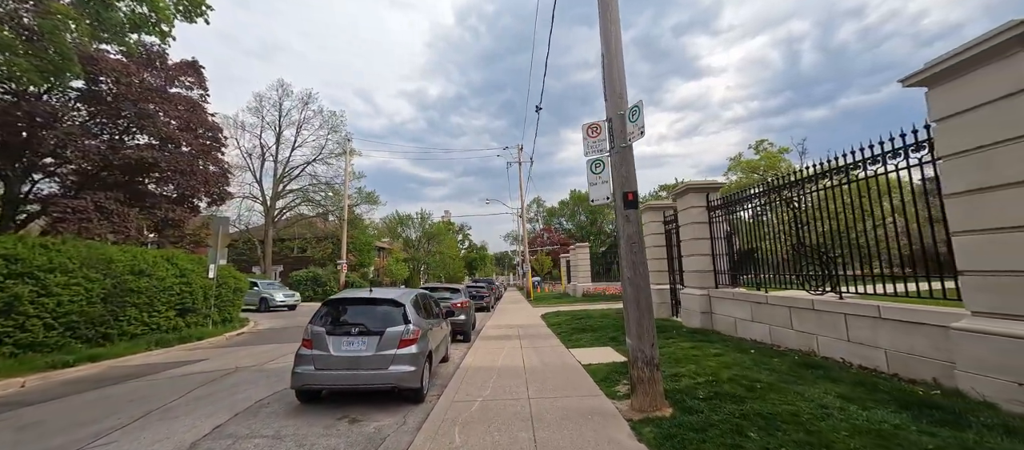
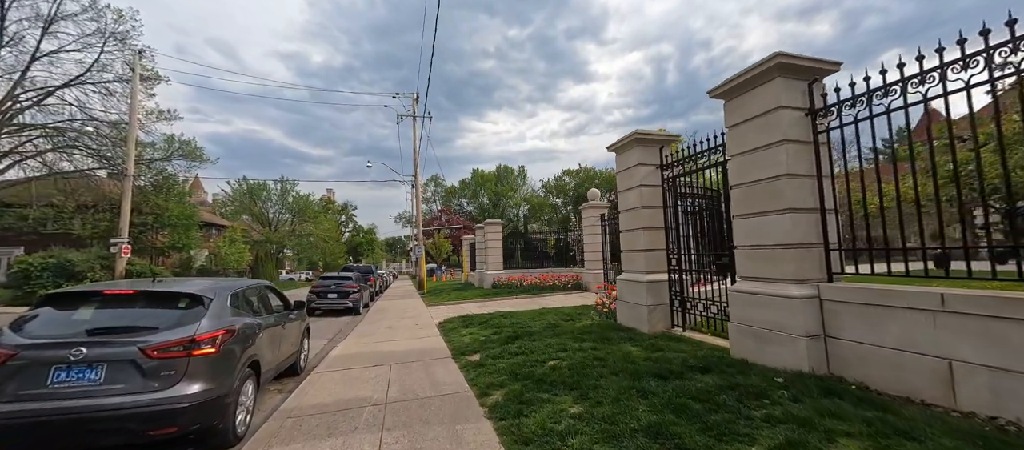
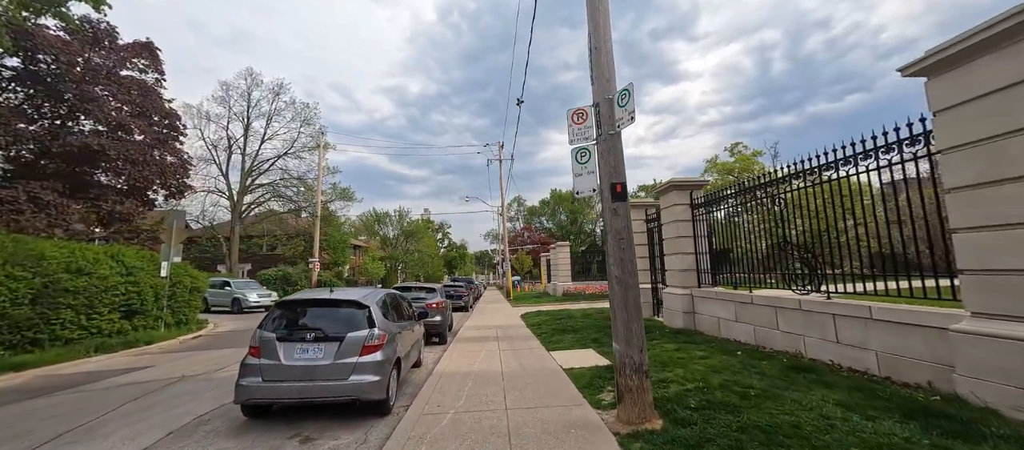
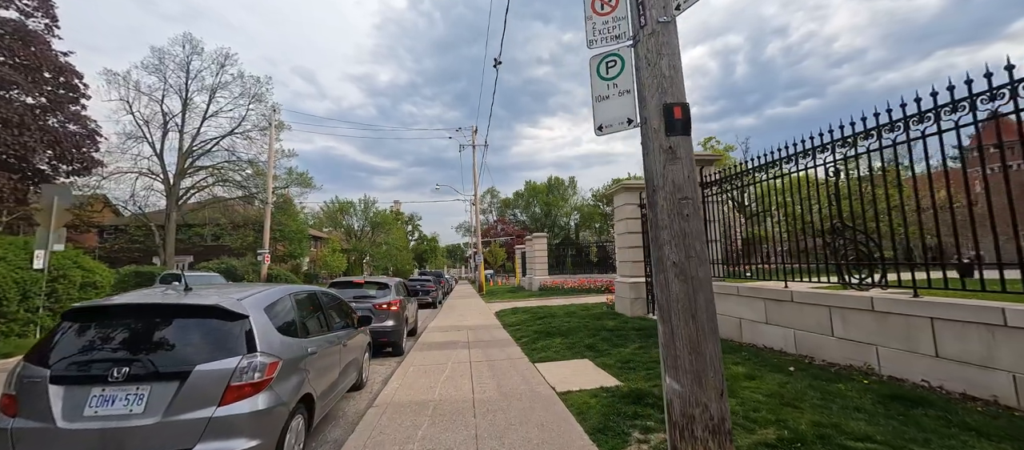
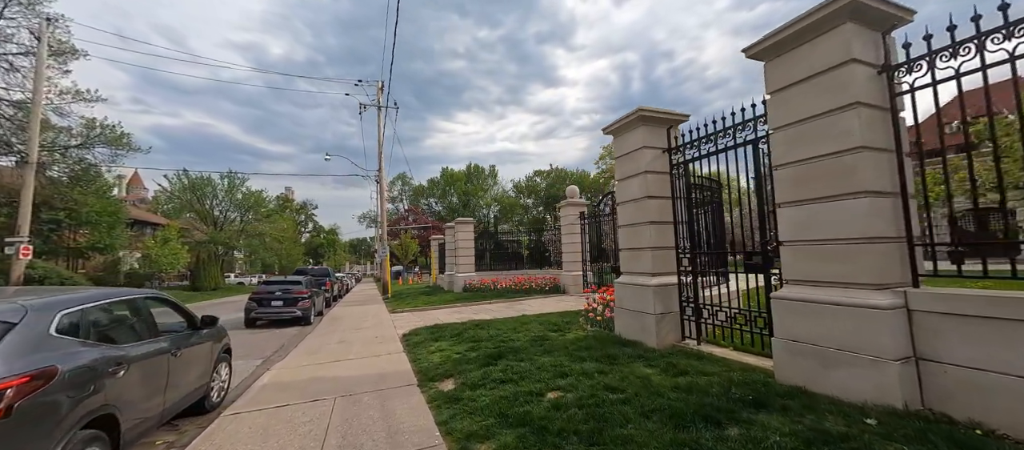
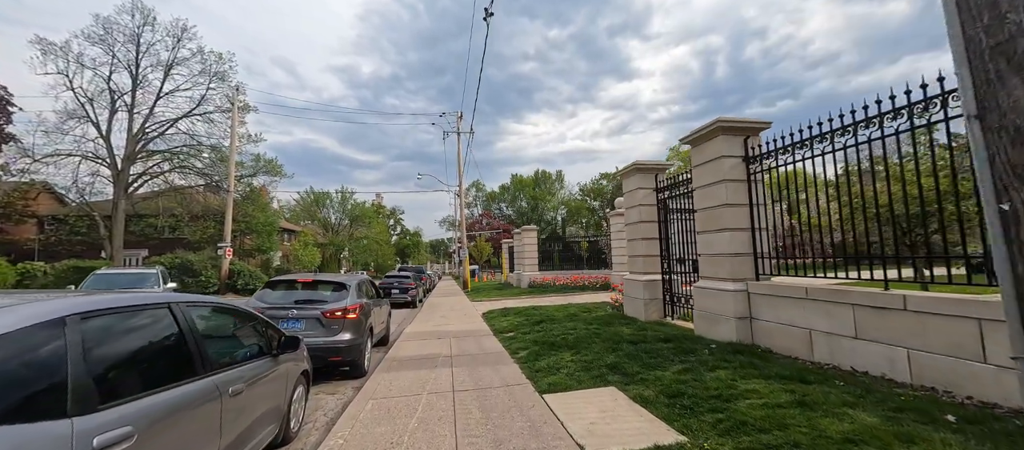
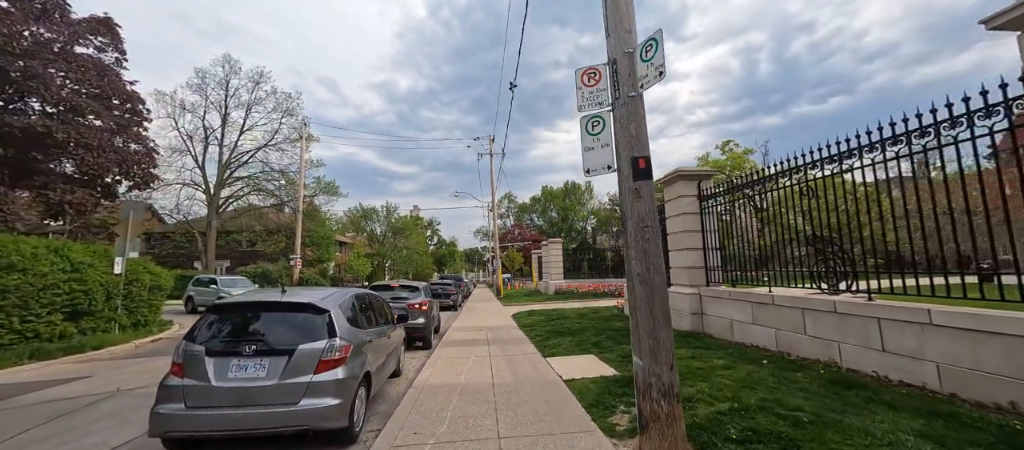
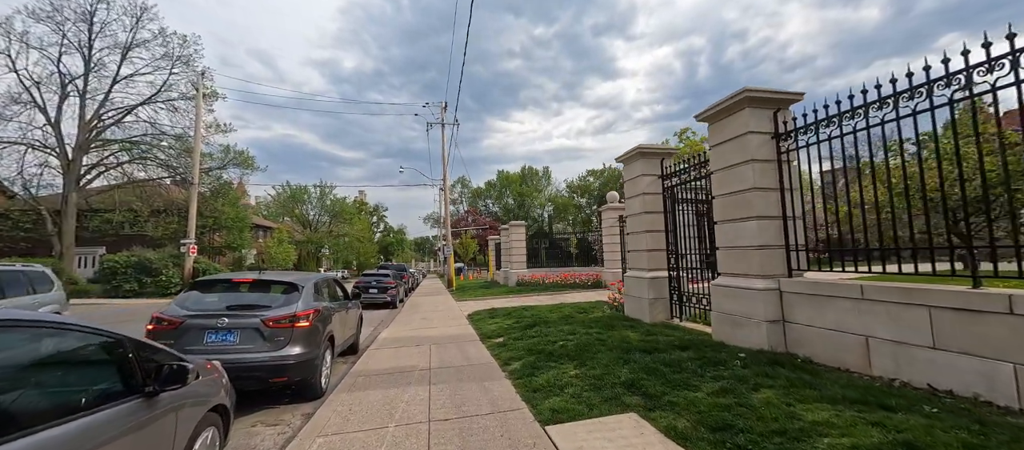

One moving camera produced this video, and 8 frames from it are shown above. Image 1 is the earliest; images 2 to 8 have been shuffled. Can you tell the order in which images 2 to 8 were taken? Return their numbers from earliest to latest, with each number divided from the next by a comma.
3, 7, 4, 6, 8, 2, 5
